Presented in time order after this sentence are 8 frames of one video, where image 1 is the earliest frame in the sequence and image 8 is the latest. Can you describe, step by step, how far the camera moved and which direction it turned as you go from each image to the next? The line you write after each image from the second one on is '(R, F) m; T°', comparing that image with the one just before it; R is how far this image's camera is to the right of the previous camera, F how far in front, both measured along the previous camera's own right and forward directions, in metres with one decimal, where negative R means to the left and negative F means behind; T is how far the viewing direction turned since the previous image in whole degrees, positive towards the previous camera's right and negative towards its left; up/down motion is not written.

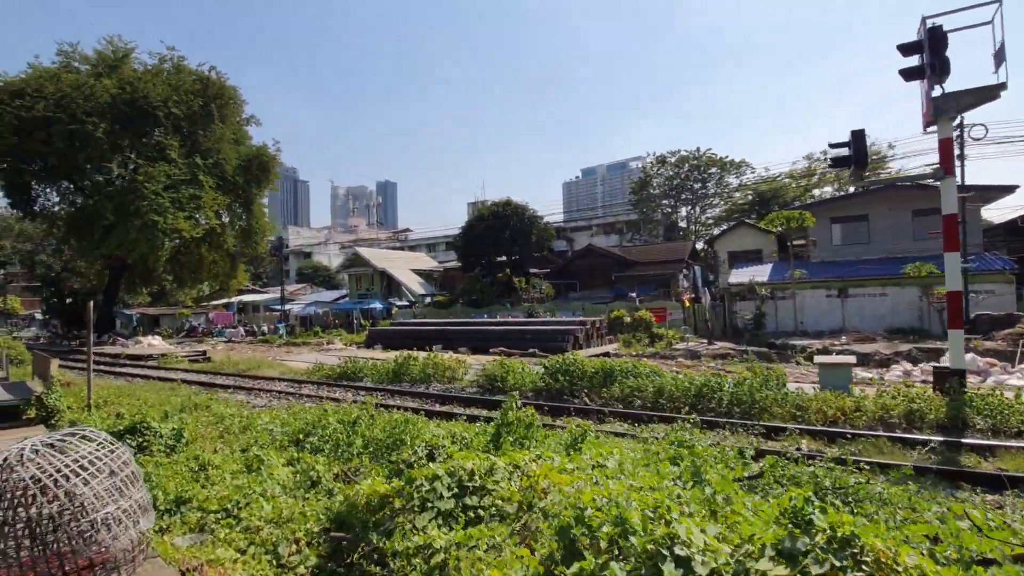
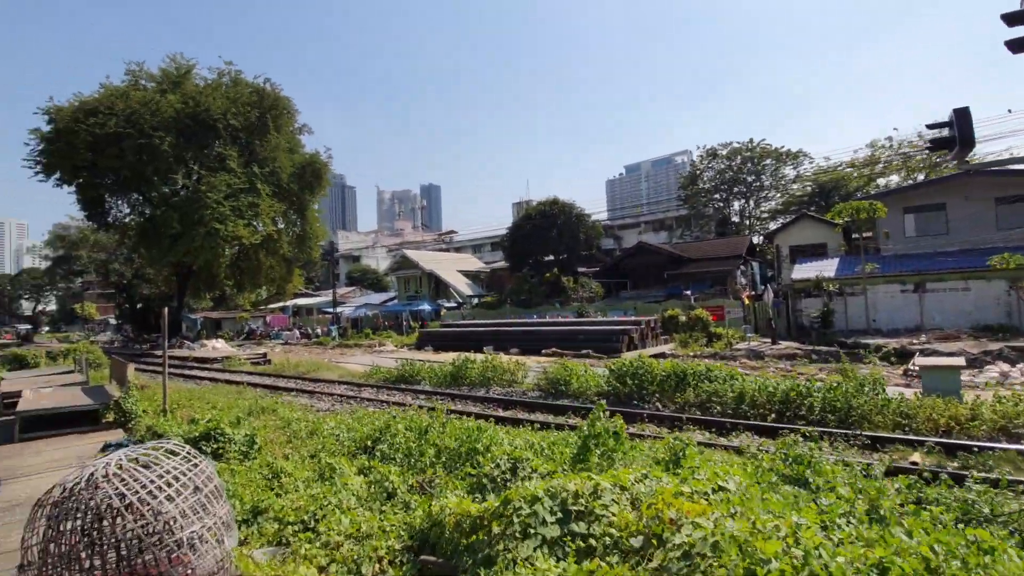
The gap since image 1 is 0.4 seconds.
(-0.3, +0.3) m; -5°
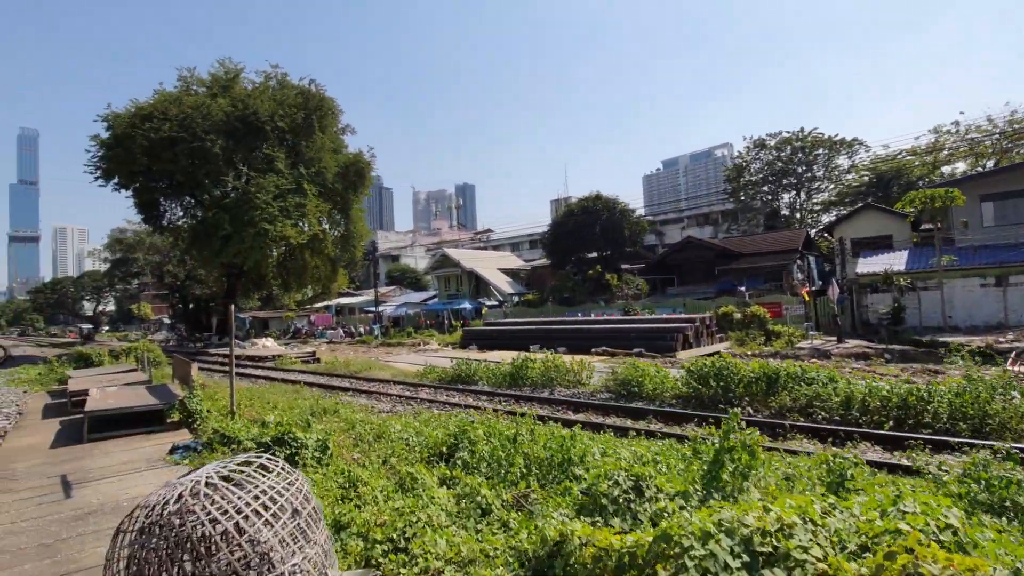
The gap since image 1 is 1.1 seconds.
(-0.6, +0.5) m; -4°
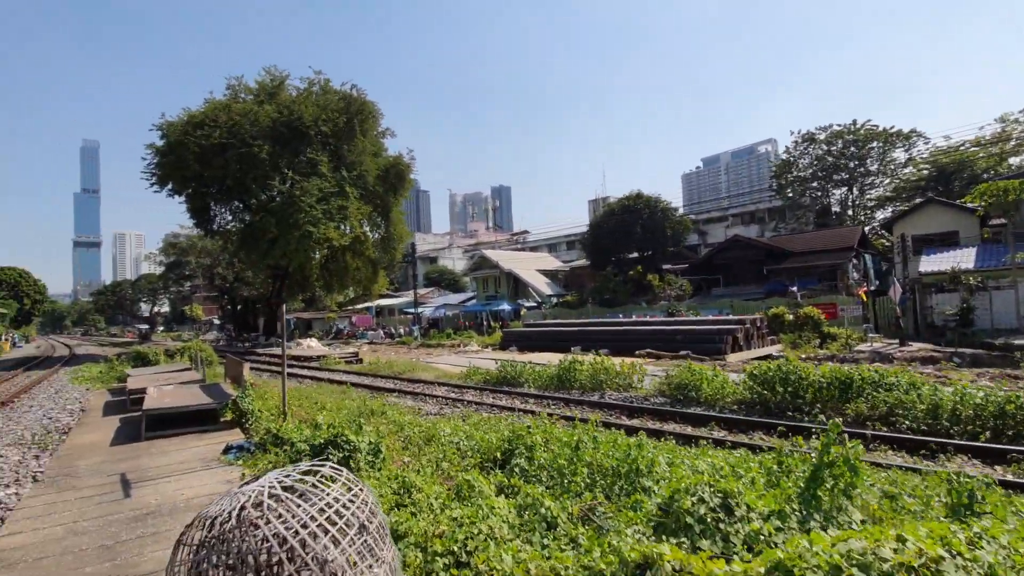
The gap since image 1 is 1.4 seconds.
(-0.2, +0.3) m; -4°
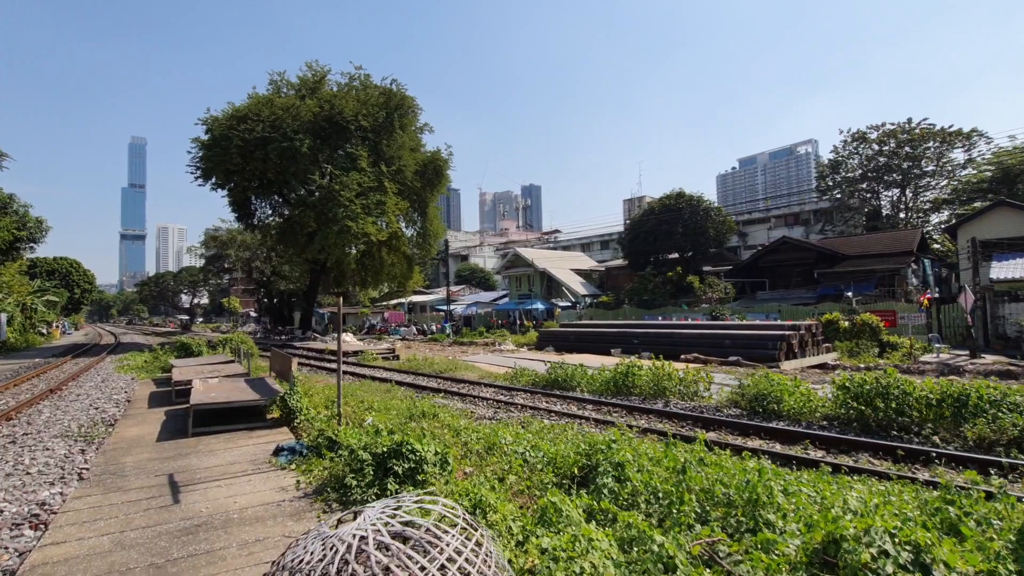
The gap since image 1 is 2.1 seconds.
(-0.5, +0.6) m; -3°
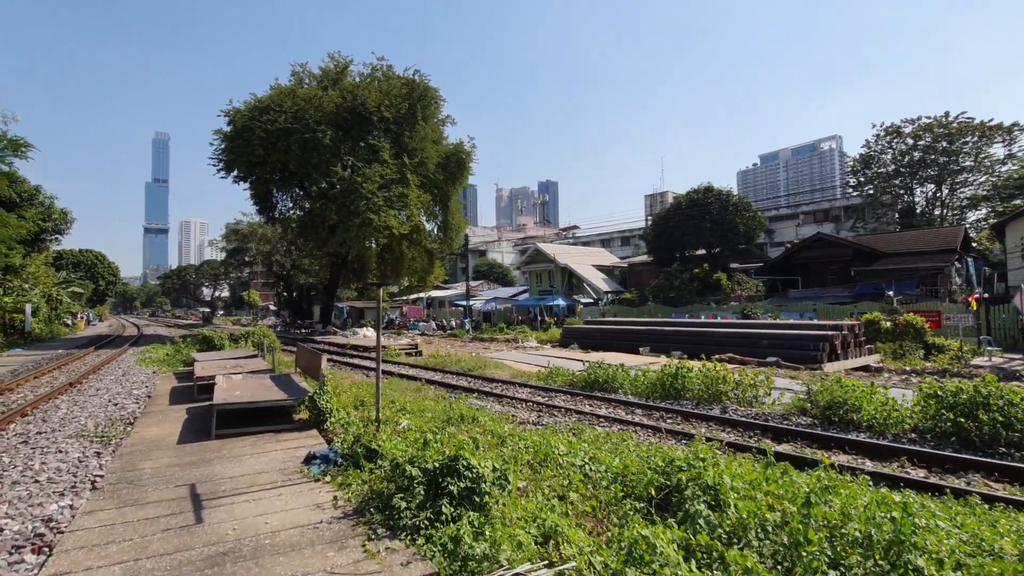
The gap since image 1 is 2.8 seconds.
(-0.4, +0.7) m; -2°
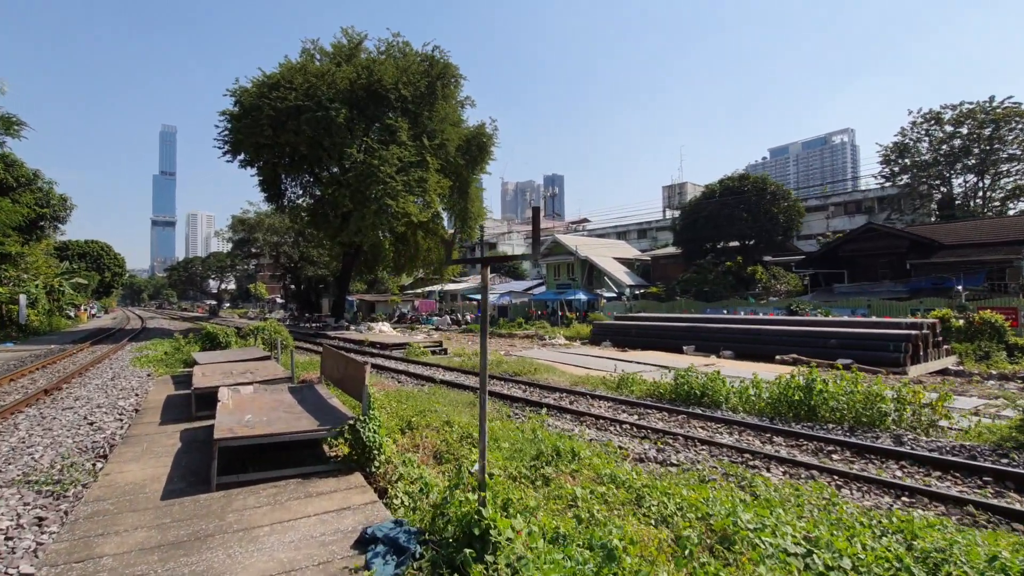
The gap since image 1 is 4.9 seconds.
(-1.1, +2.0) m; -1°
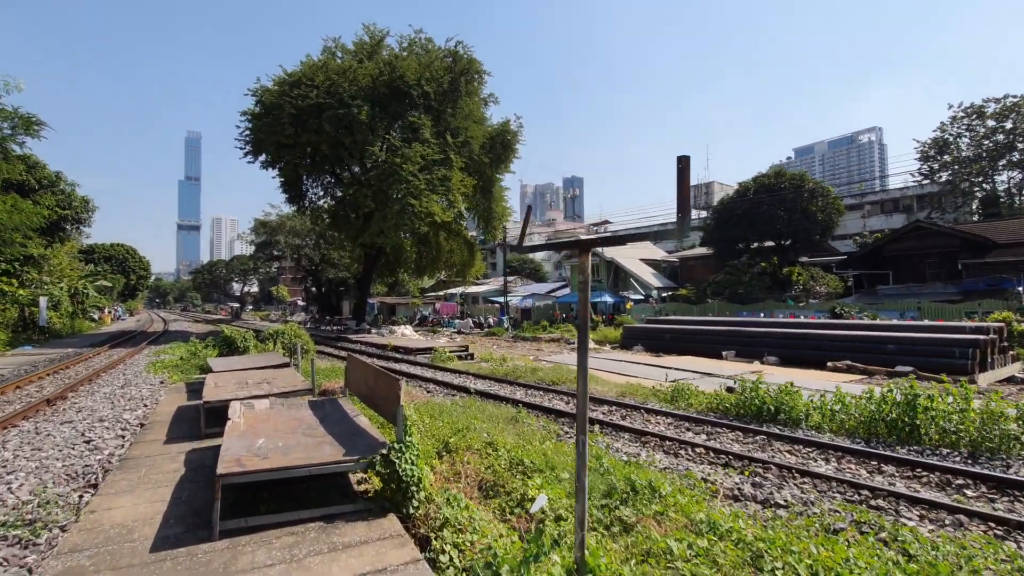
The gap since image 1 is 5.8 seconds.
(-0.4, +0.9) m; -2°
